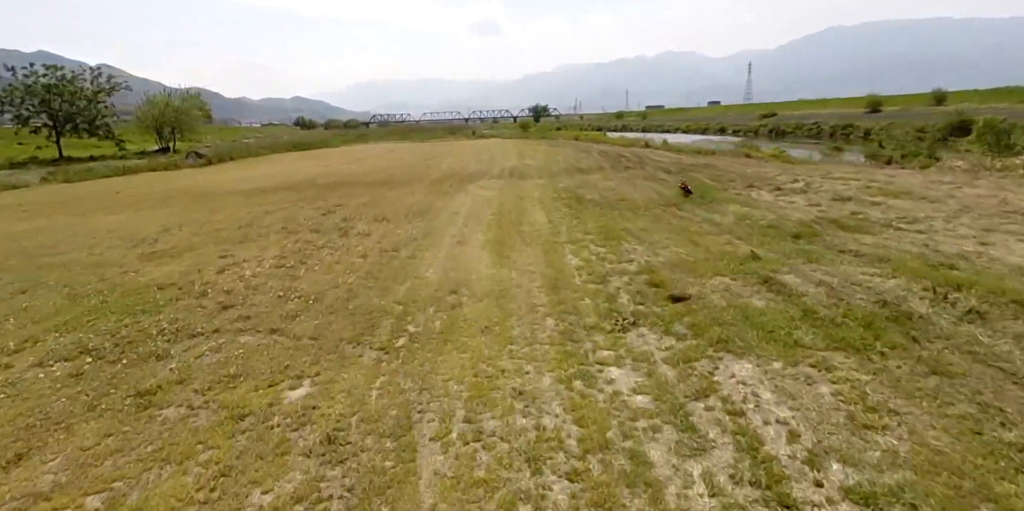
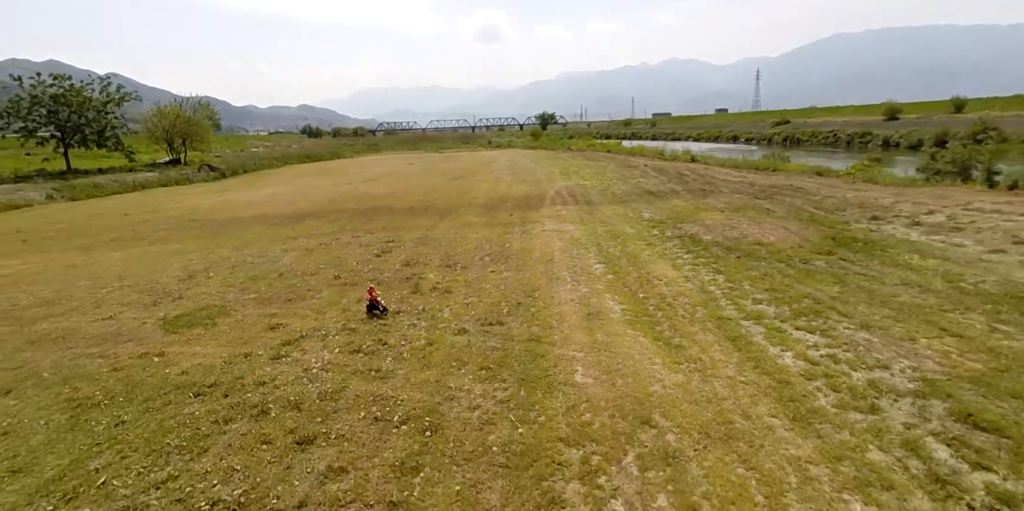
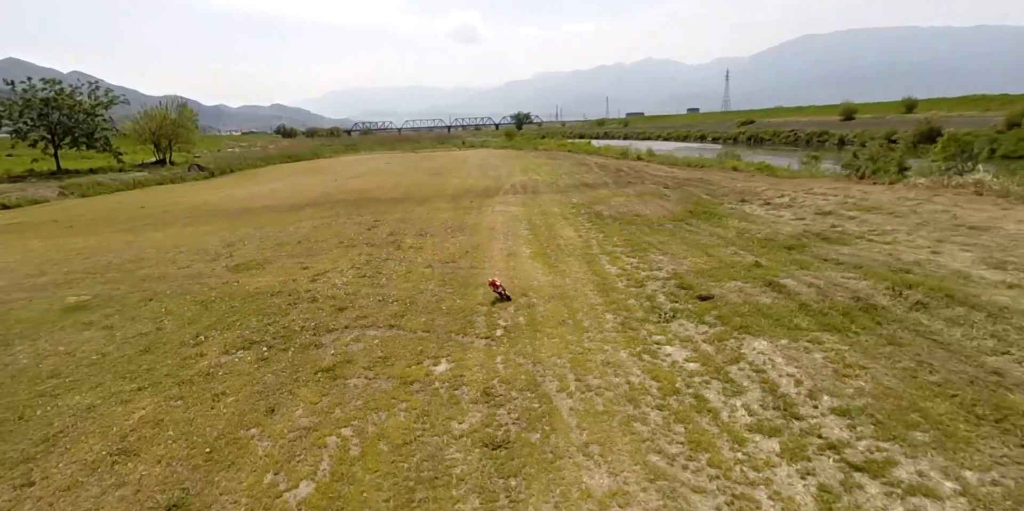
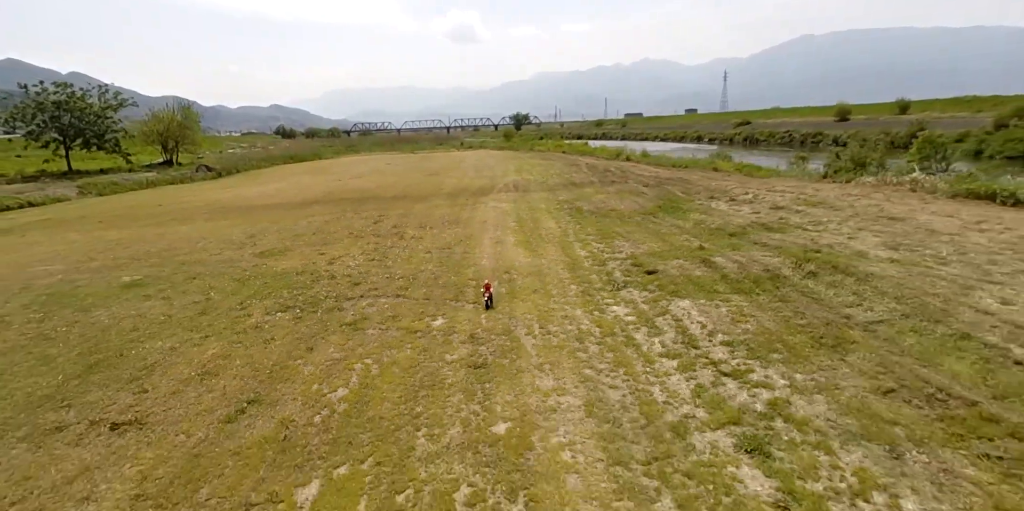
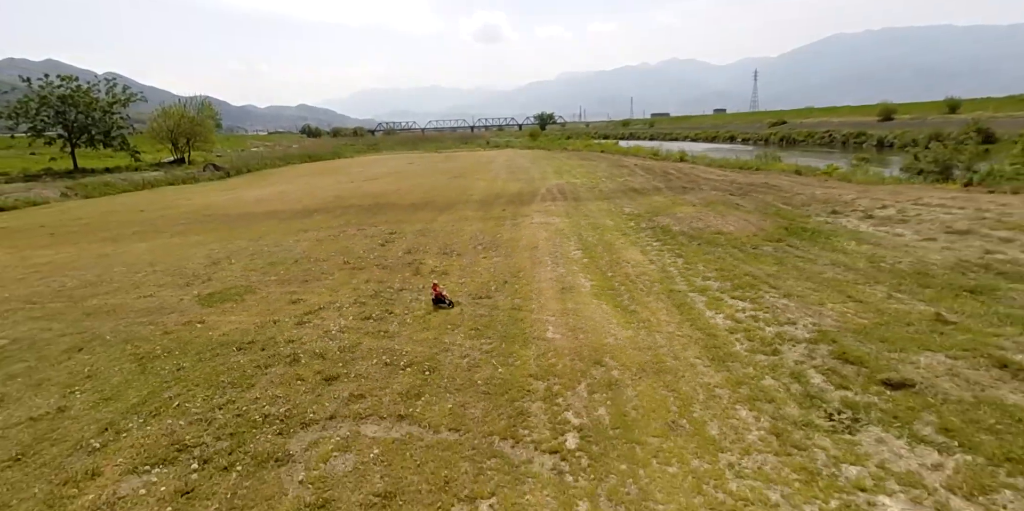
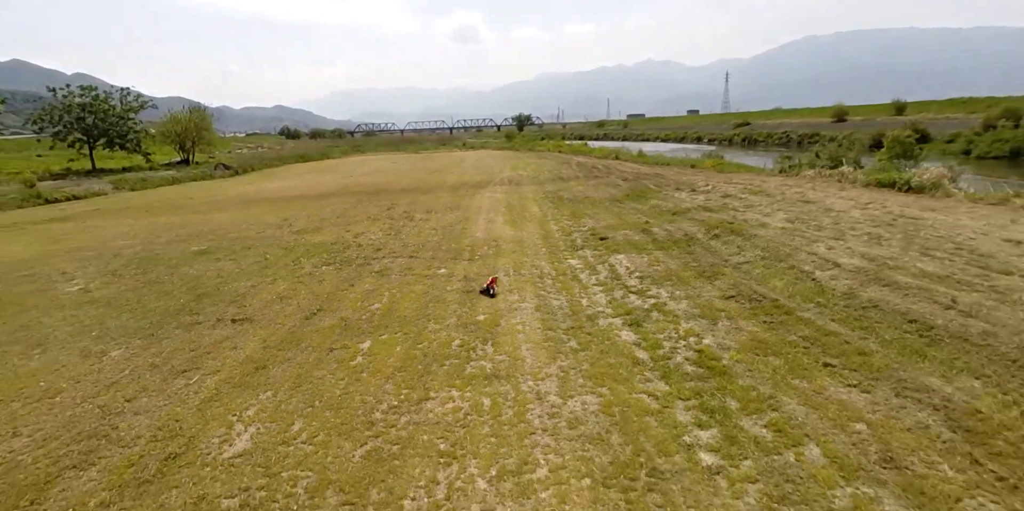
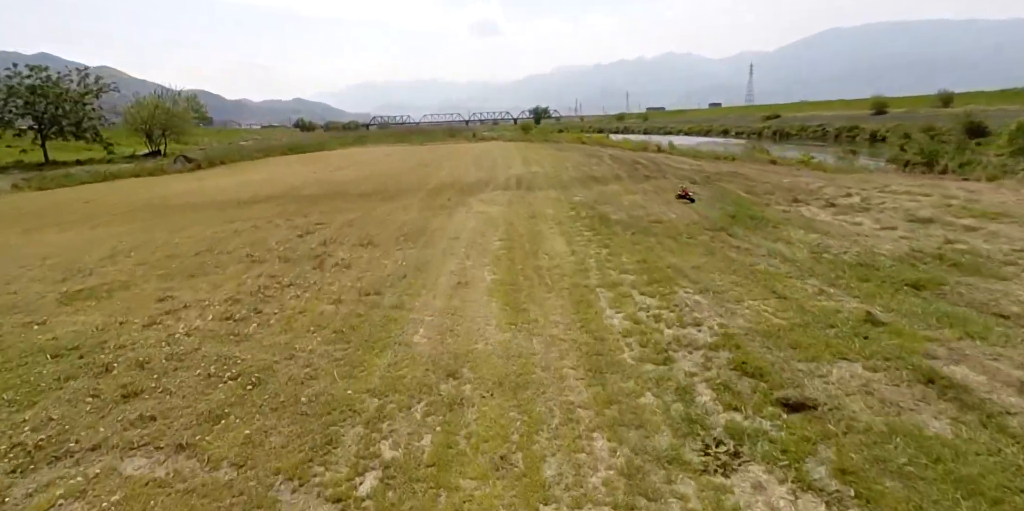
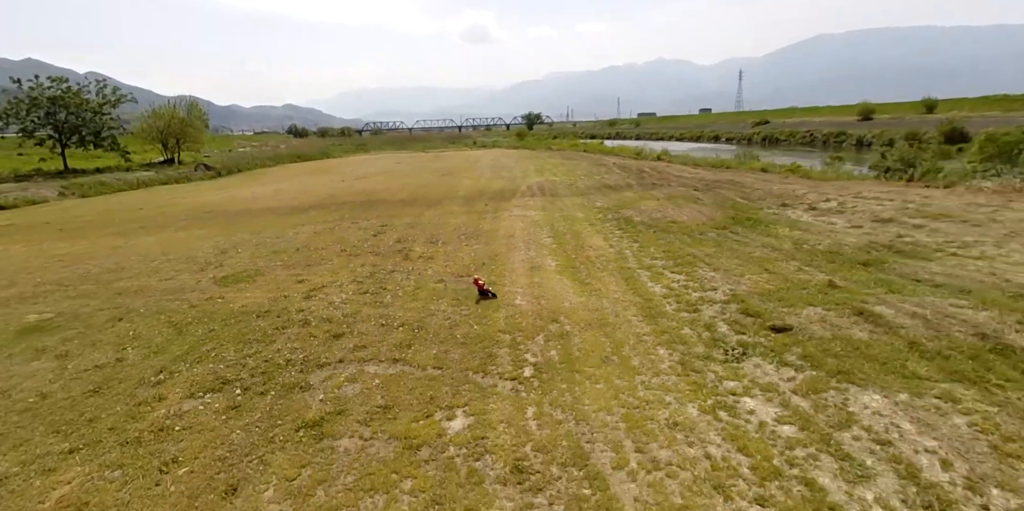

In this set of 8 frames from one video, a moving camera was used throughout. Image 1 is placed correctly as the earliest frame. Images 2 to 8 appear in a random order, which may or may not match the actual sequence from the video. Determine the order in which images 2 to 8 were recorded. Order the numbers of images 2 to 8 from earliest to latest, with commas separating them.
7, 2, 5, 8, 3, 4, 6
